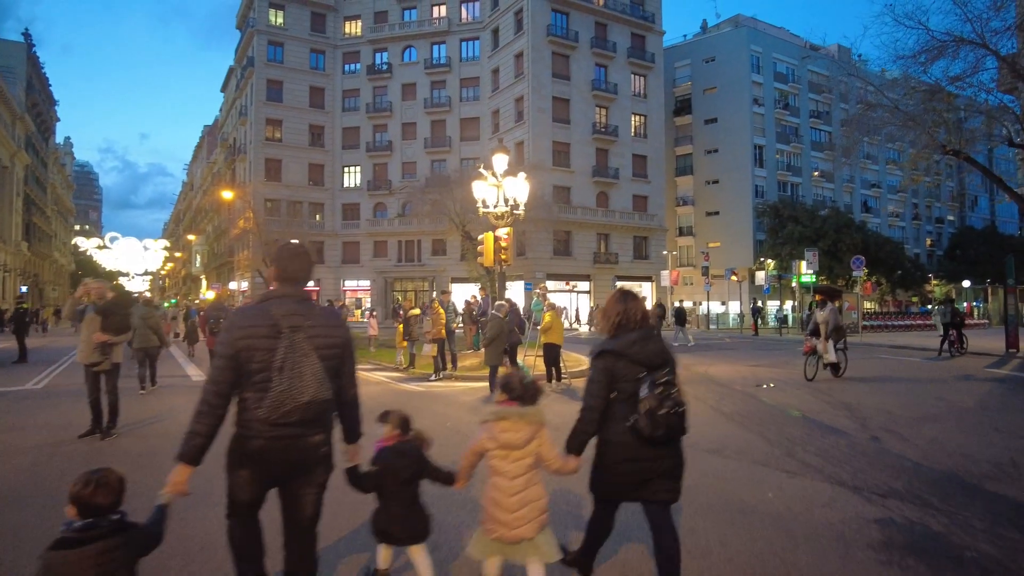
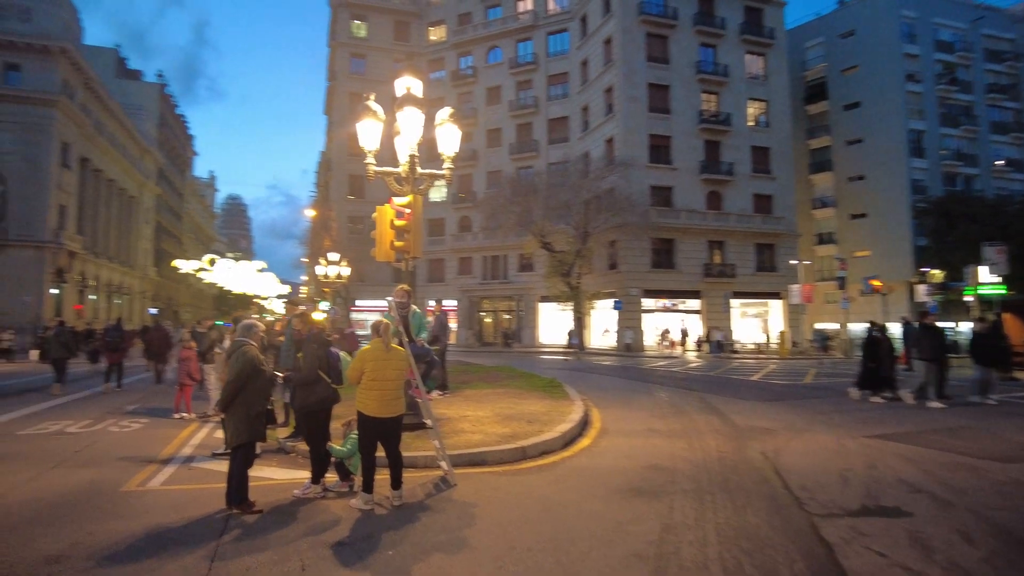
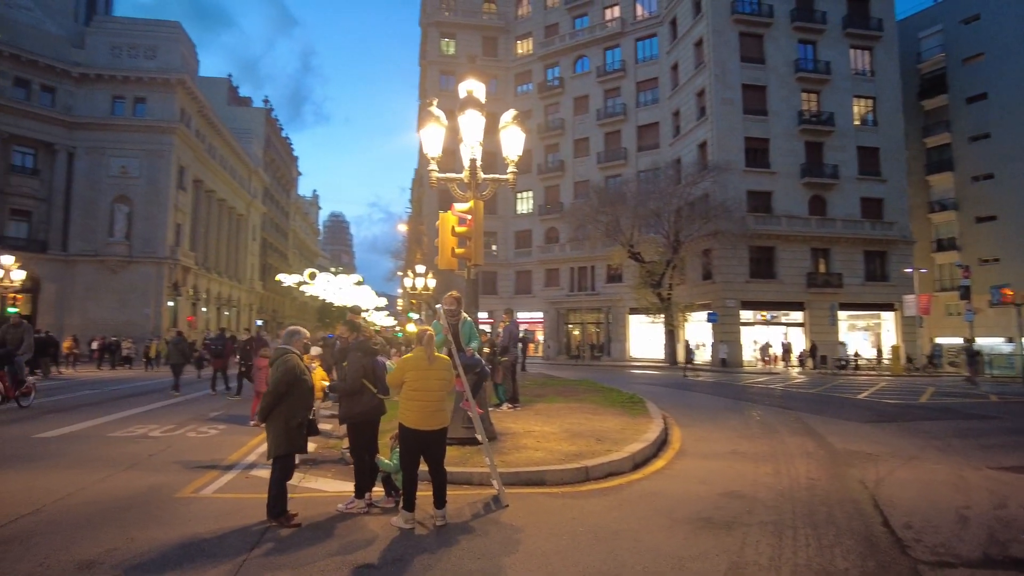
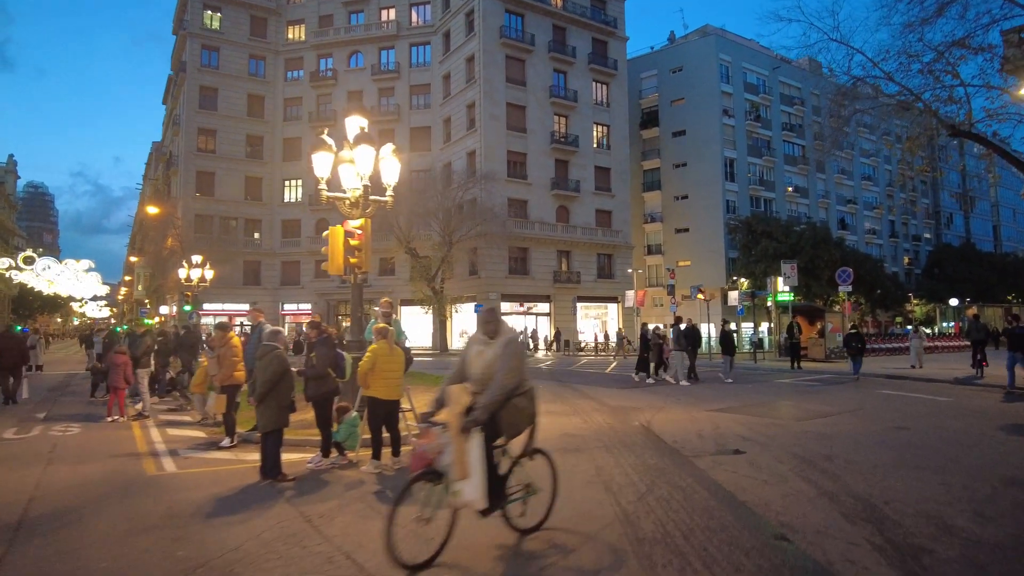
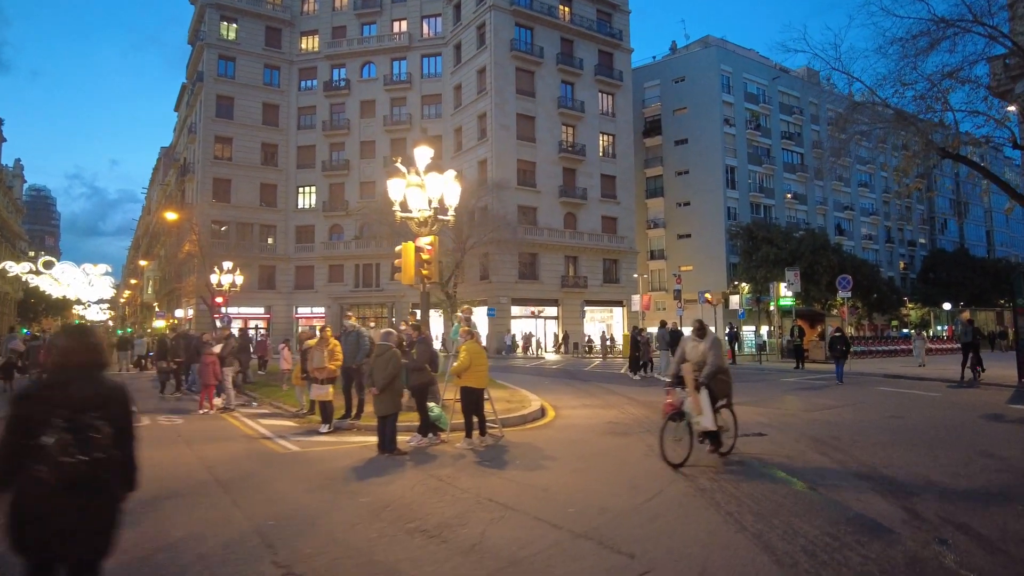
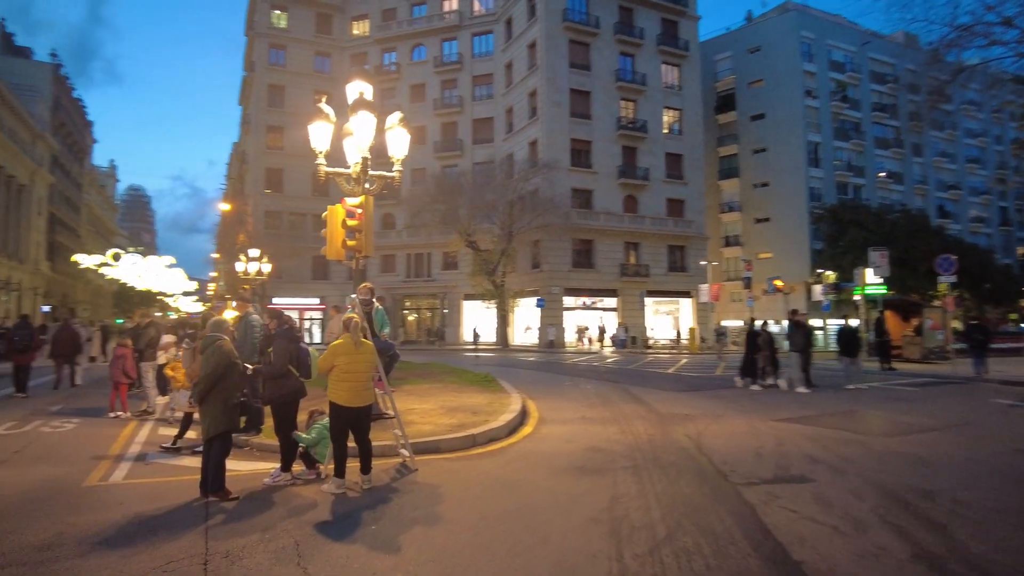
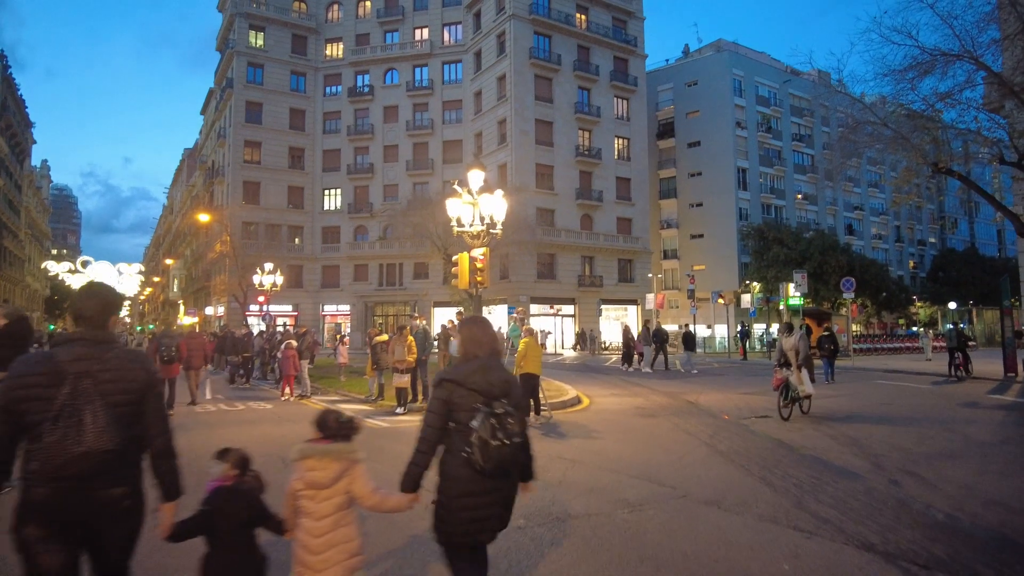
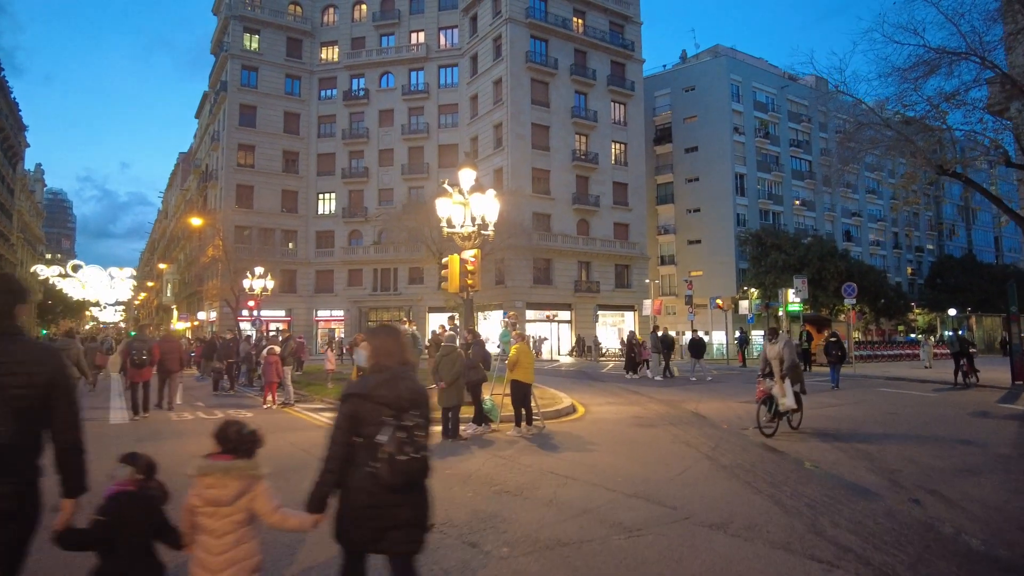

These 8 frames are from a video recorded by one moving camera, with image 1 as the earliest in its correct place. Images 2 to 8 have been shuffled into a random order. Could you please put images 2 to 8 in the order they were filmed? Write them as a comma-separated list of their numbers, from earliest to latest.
7, 8, 5, 4, 6, 2, 3
